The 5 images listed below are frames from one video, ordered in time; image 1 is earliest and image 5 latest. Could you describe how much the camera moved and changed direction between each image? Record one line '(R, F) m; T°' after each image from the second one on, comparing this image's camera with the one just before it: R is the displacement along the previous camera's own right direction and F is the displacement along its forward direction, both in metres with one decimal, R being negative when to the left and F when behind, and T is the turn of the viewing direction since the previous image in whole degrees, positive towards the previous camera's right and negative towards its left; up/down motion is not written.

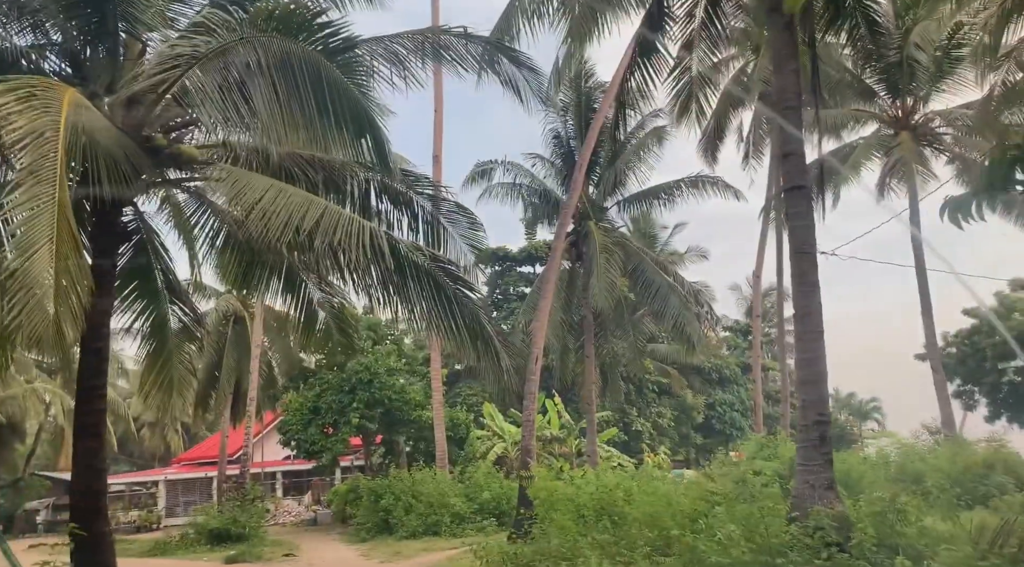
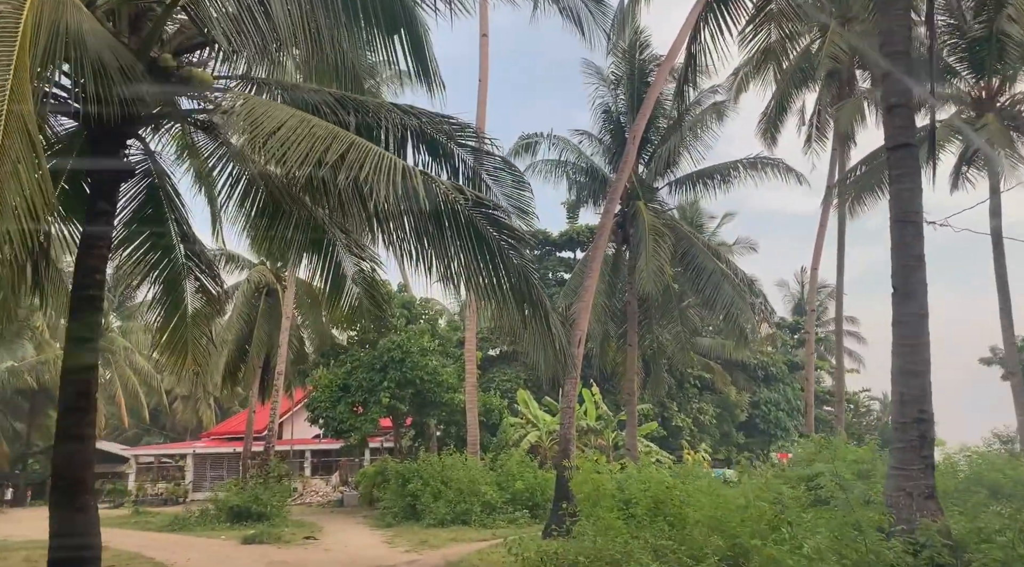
(-0.1, +1.0) m; -2°
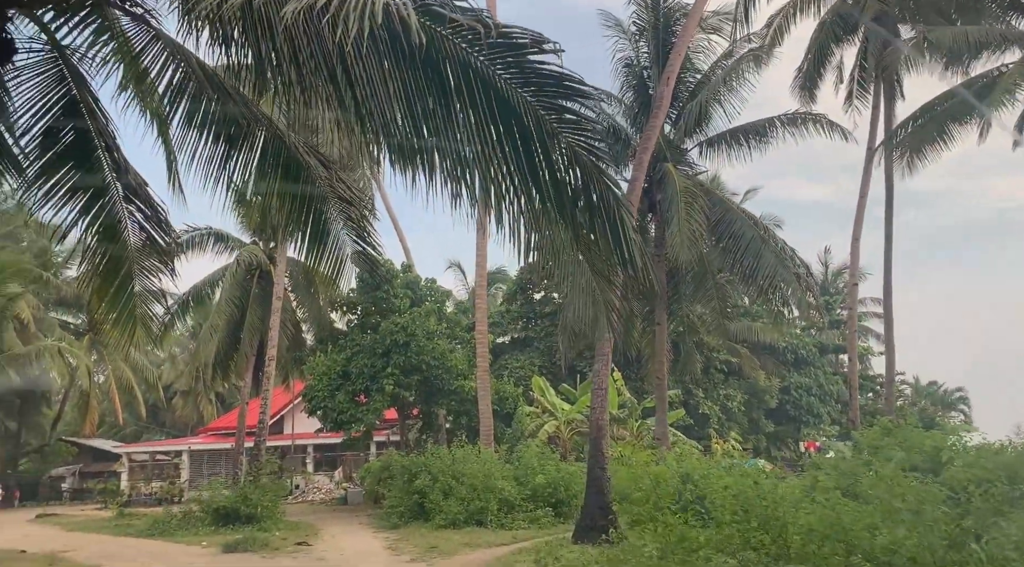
(-0.1, +1.9) m; 0°
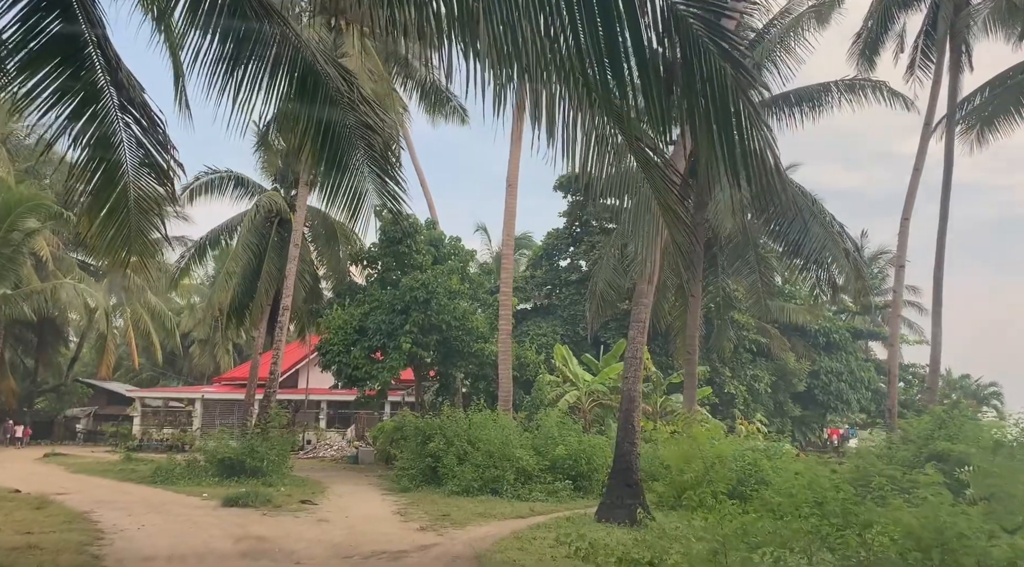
(-0.1, +0.9) m; -1°
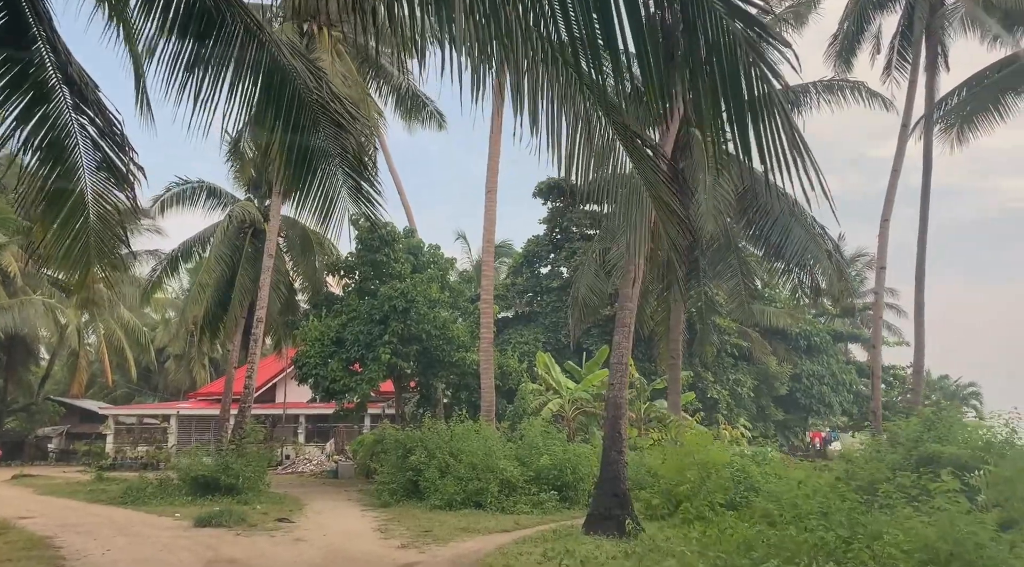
(0.0, +0.3) m; +1°
